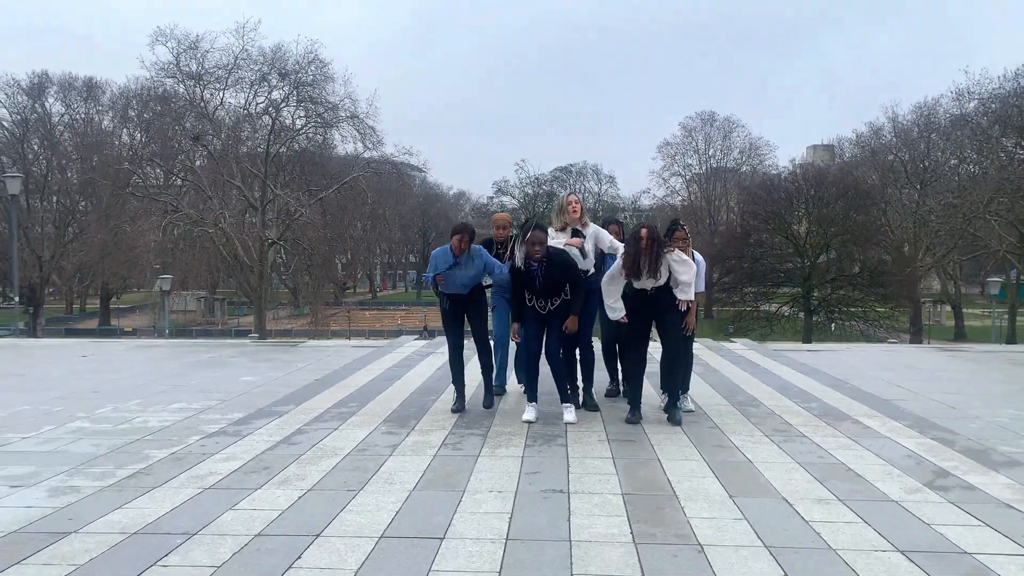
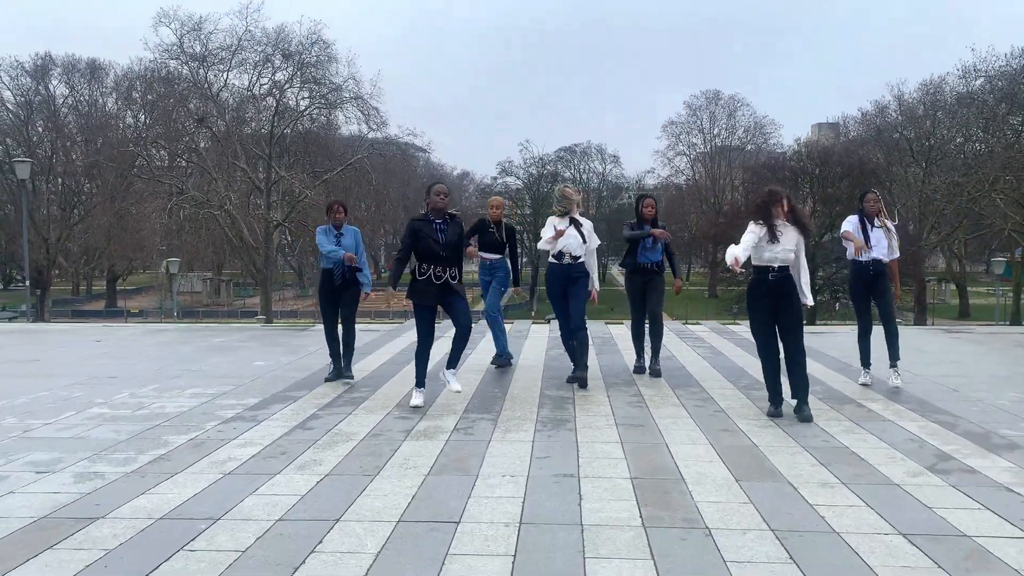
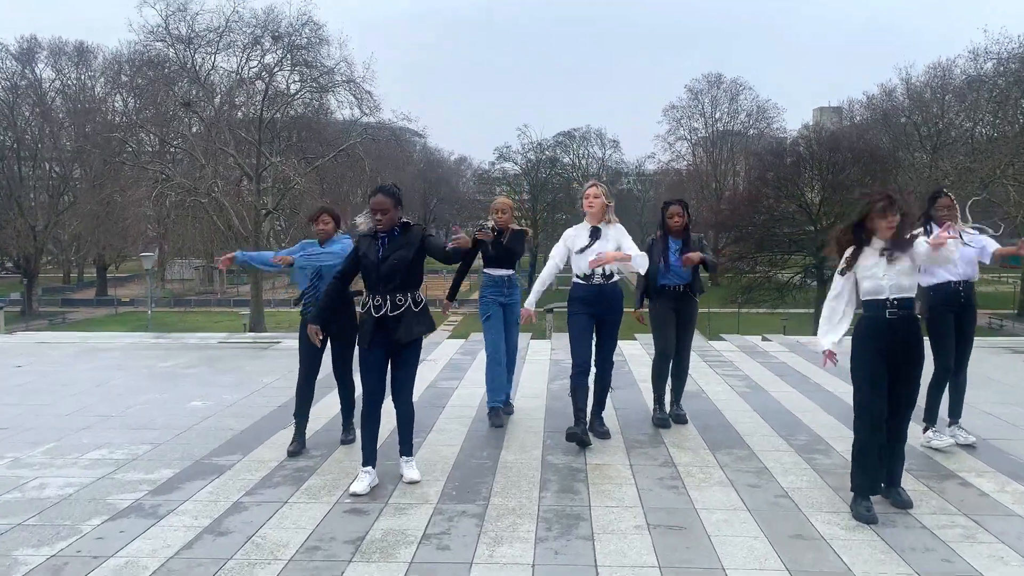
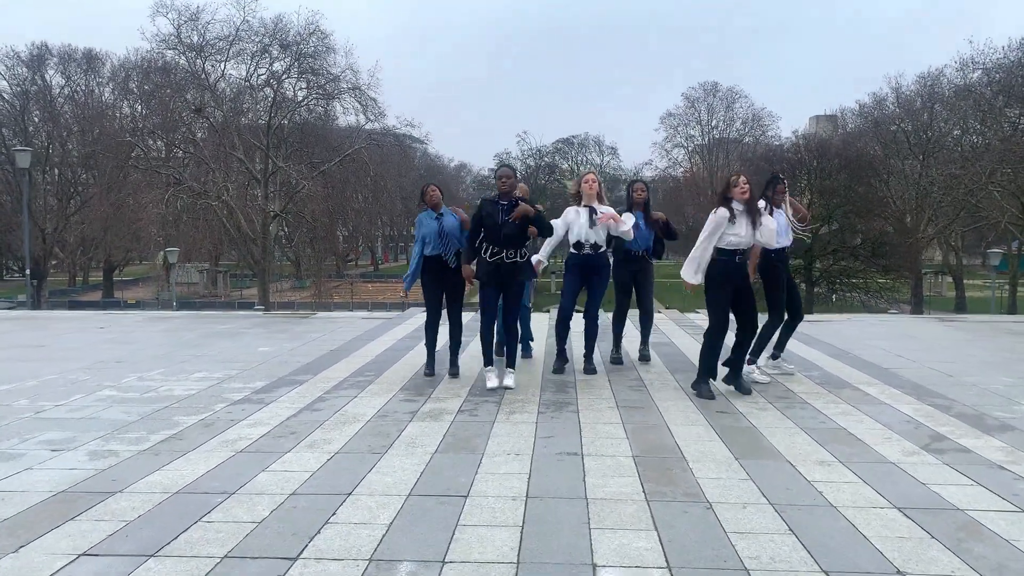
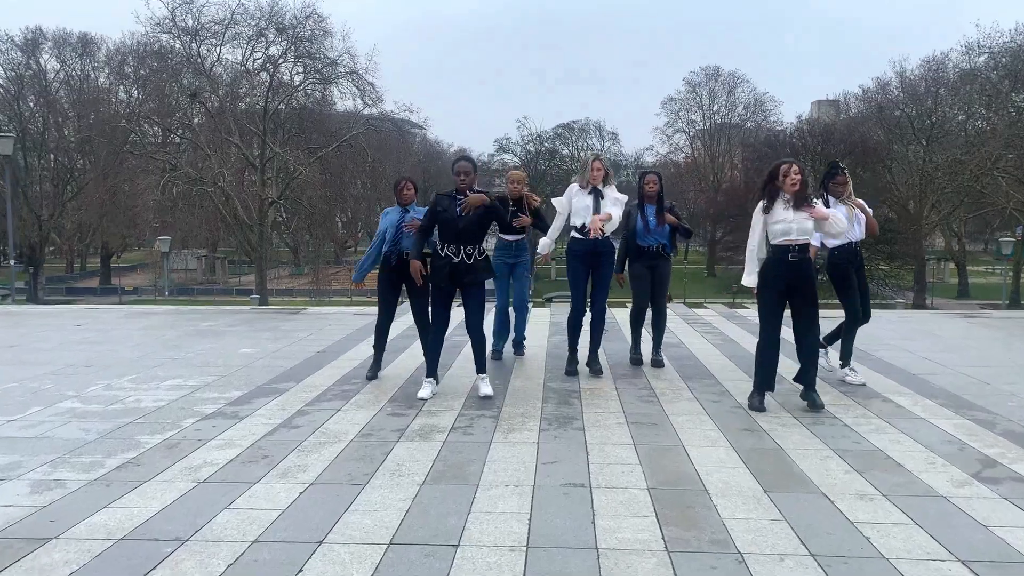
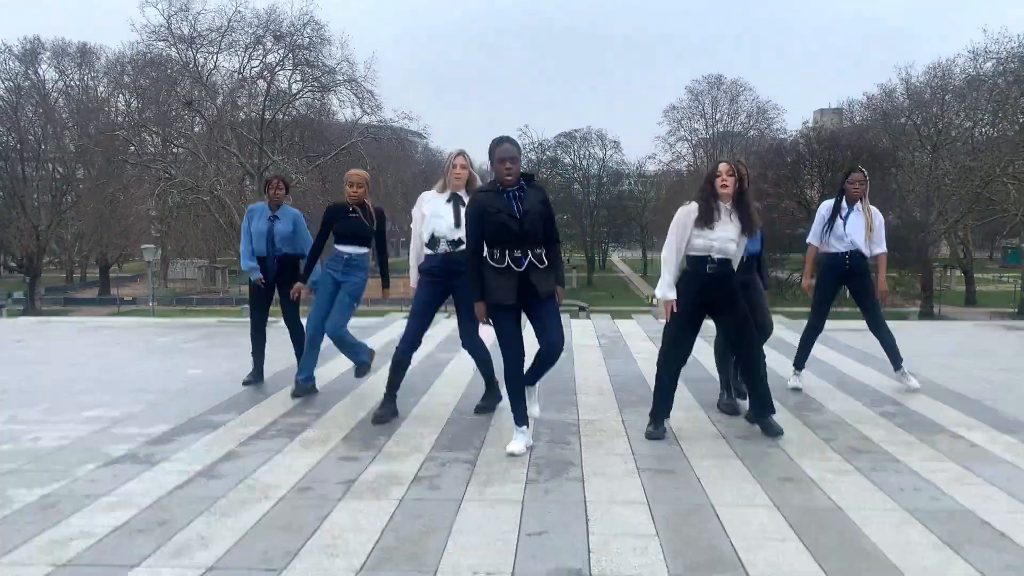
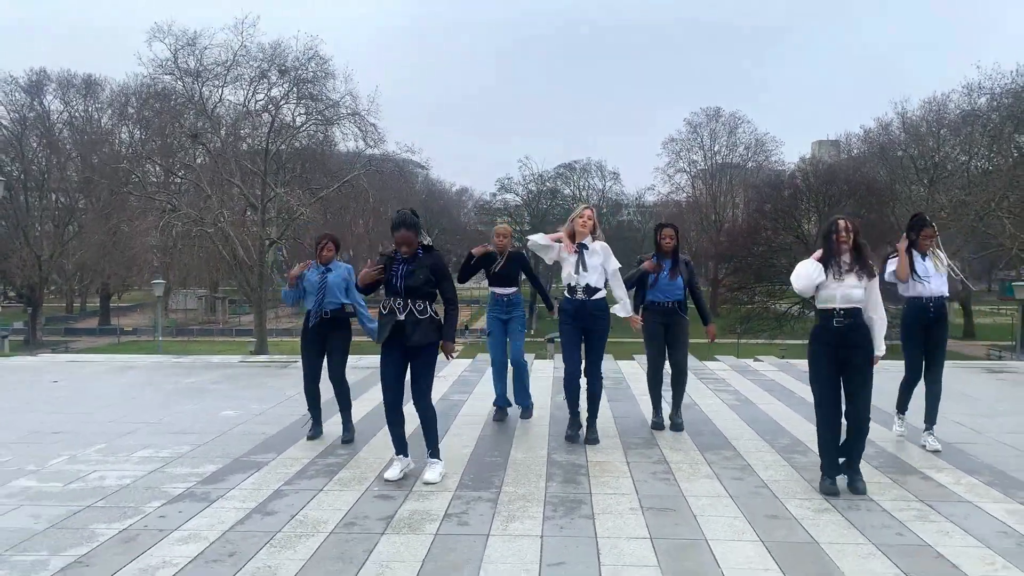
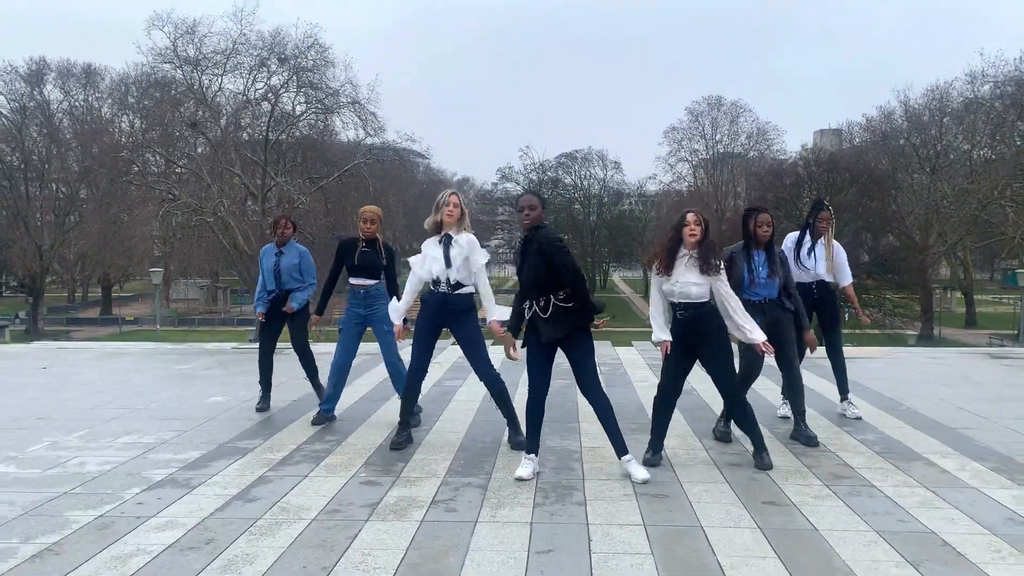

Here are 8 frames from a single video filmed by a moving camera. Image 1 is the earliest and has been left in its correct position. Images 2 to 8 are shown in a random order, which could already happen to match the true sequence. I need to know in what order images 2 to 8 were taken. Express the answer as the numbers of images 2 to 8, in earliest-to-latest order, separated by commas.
4, 5, 3, 7, 2, 6, 8
